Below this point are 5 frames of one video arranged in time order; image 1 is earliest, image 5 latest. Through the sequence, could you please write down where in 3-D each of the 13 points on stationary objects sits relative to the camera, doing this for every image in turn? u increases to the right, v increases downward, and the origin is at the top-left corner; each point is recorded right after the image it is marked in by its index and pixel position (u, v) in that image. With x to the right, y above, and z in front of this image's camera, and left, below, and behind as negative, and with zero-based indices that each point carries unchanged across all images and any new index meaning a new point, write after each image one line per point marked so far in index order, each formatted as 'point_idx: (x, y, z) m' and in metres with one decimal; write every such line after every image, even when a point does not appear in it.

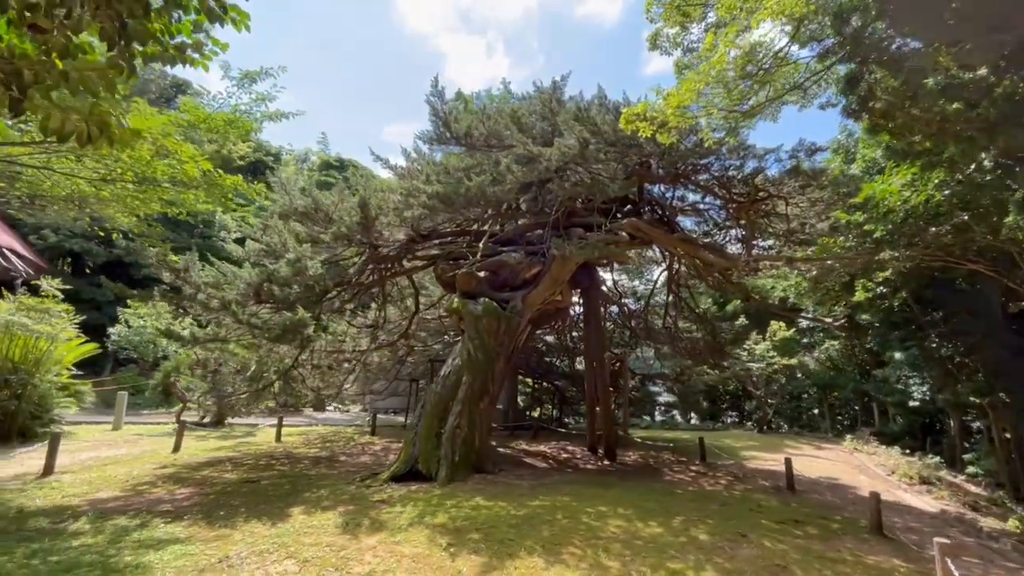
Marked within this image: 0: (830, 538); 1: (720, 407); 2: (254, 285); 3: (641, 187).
0: (+3.5, -2.8, +6.0) m
1: (+6.7, -3.9, +18.1) m
2: (-4.1, 0.0, +8.5) m
3: (+2.3, +1.8, +9.8) m
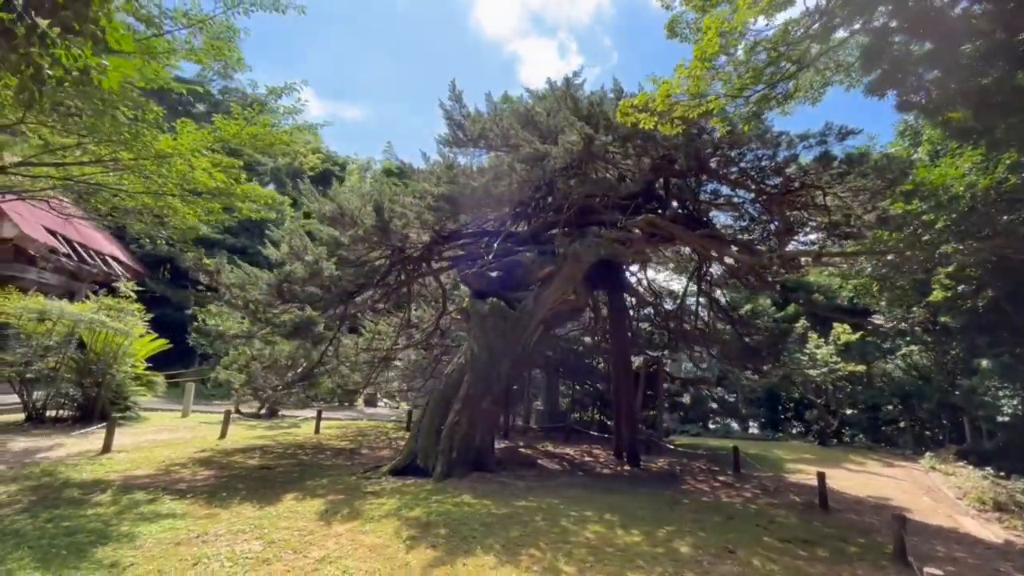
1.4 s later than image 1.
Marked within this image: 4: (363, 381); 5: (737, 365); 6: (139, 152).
0: (+3.3, -2.7, +5.5) m
1: (+8.3, -3.9, +16.9) m
2: (-3.9, 0.0, +9.1) m
3: (+2.7, +1.8, +9.4) m
4: (-3.2, -2.0, +11.9) m
5: (+4.8, -1.7, +11.9) m
6: (-5.1, +1.9, +7.3) m
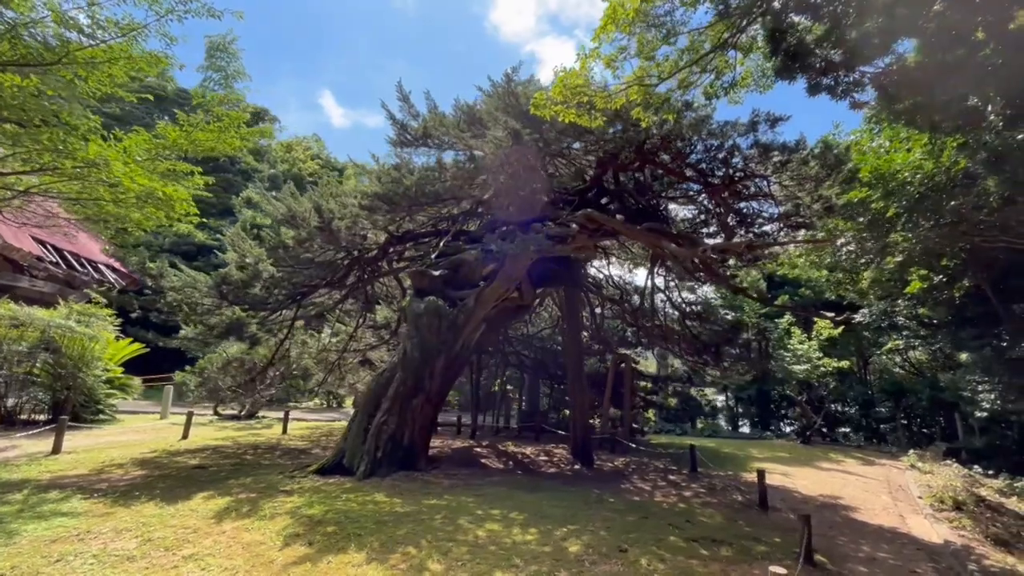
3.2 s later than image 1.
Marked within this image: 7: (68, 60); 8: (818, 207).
0: (+2.2, -2.6, +5.3) m
1: (+7.8, -3.7, +16.4) m
2: (-4.9, 0.0, +9.3) m
3: (+1.7, +1.9, +9.3) m
4: (-4.0, -2.0, +12.0) m
5: (+4.0, -1.5, +11.6) m
6: (-6.2, +1.8, +7.5) m
7: (-5.8, +2.9, +7.2) m
8: (+4.8, +1.3, +8.6) m
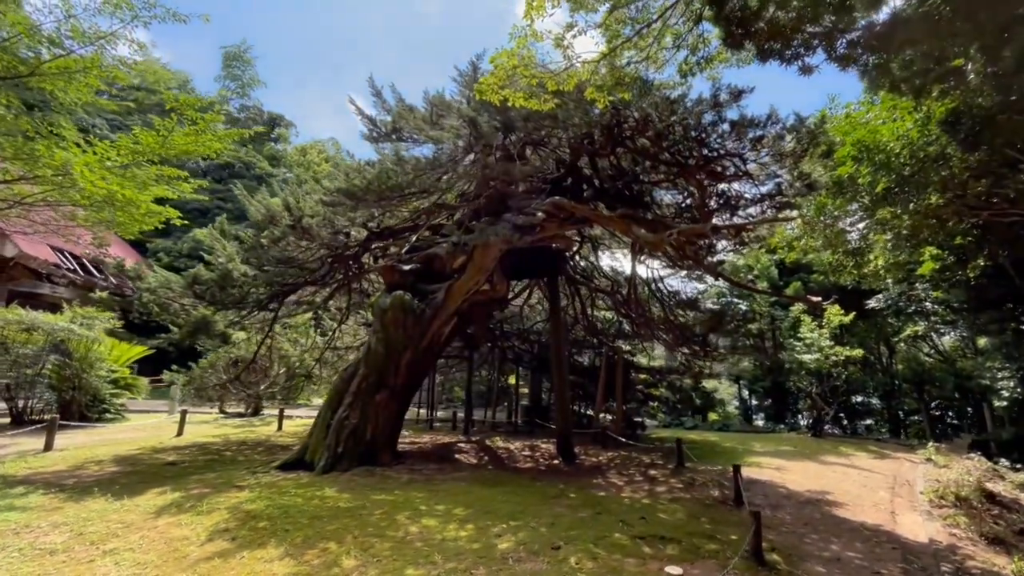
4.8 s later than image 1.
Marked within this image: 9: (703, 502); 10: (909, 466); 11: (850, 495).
0: (+1.6, -2.5, +5.0) m
1: (+8.0, -3.3, +15.7) m
2: (-5.3, 0.0, +9.4) m
3: (+1.2, +2.1, +9.0) m
4: (-4.2, -2.0, +12.1) m
5: (+3.8, -1.3, +11.1) m
6: (-6.7, +1.7, +7.8) m
7: (-6.4, +2.9, +7.4) m
8: (+4.3, +1.5, +8.1) m
9: (+2.4, -2.7, +6.9) m
10: (+7.3, -3.3, +10.1) m
11: (+4.8, -2.9, +7.8) m
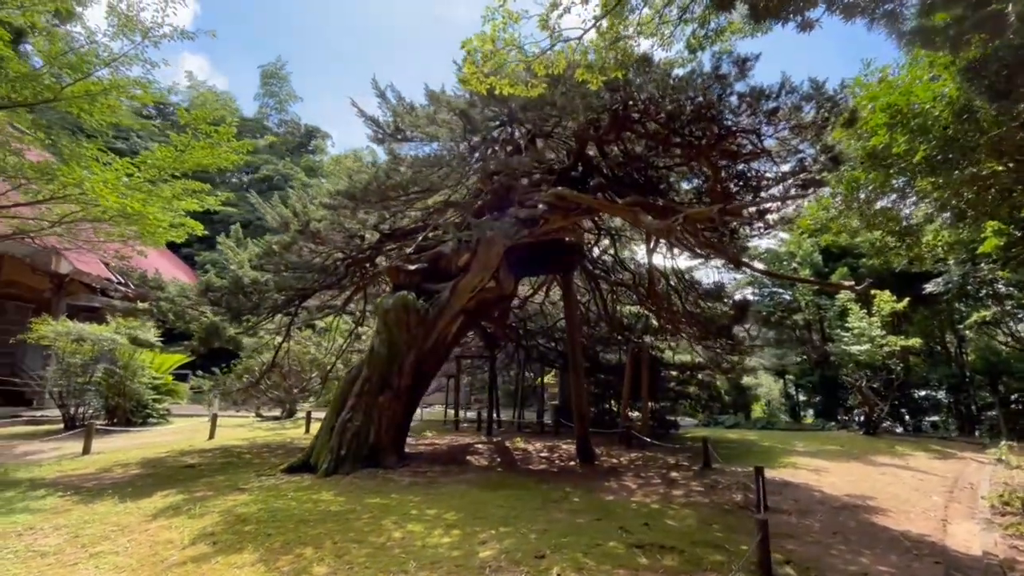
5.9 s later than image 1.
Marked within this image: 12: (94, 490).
0: (+1.4, -2.4, +4.6) m
1: (+8.8, -3.0, +14.6) m
2: (-5.1, -0.1, +9.7) m
3: (+1.3, +2.2, +8.6) m
4: (-3.6, -2.1, +12.2) m
5: (+4.2, -1.1, +10.4) m
6: (-6.7, +1.6, +8.2) m
7: (-6.5, +2.7, +7.7) m
8: (+4.3, +1.7, +7.4) m
9: (+2.4, -2.5, +6.4) m
10: (+7.6, -2.9, +9.0) m
11: (+4.9, -2.7, +7.0) m
12: (-5.1, -2.5, +6.7) m
